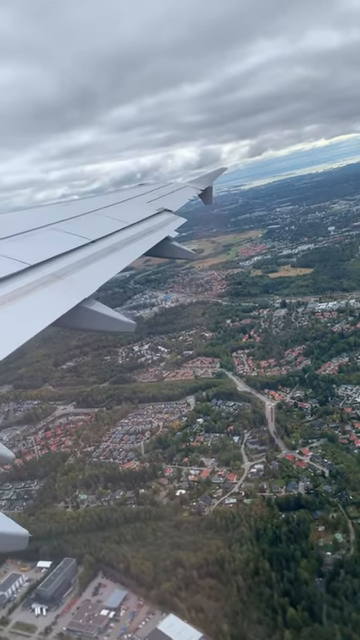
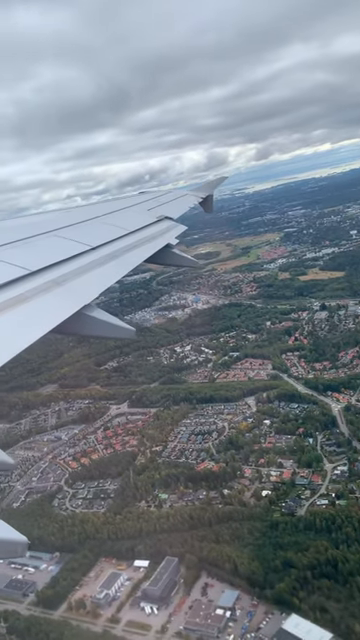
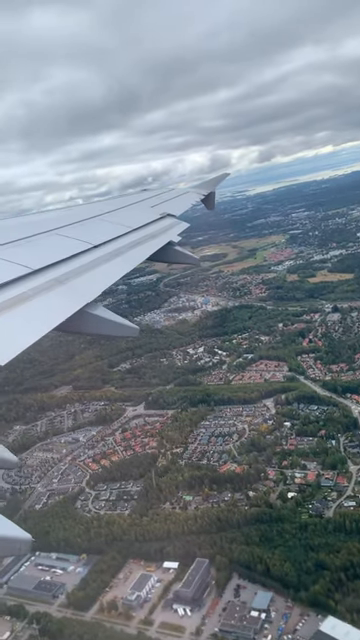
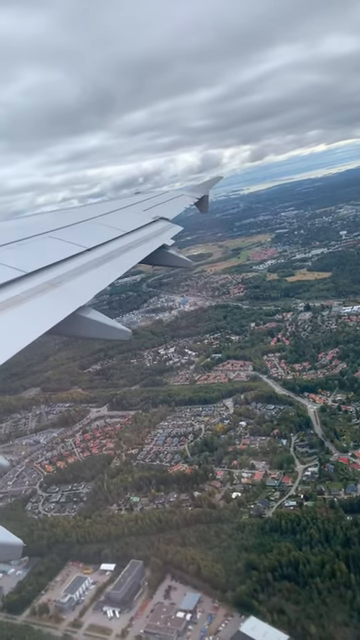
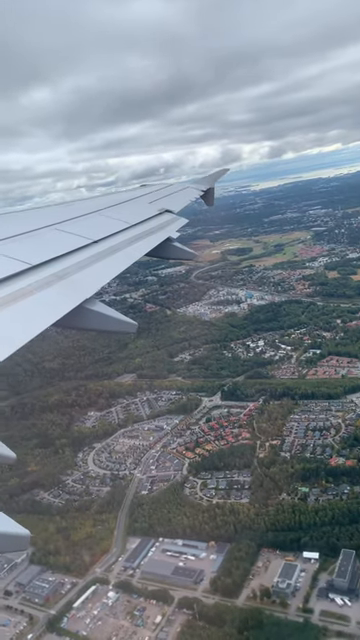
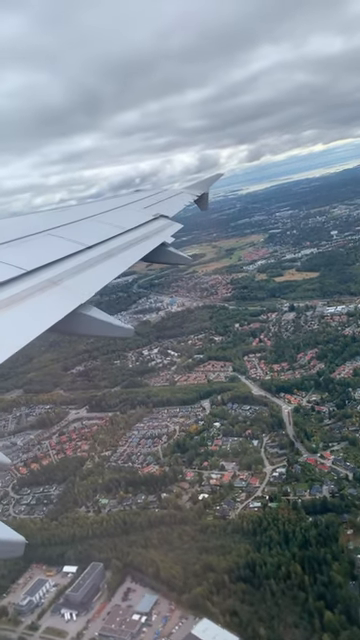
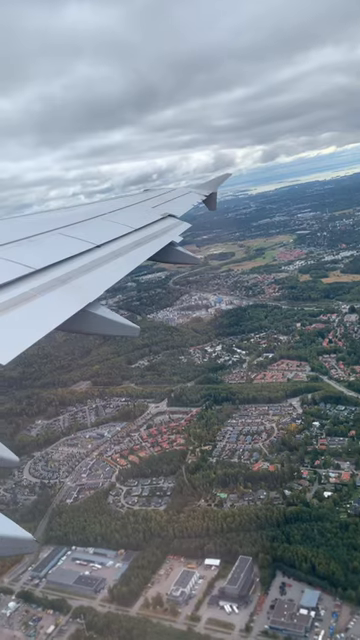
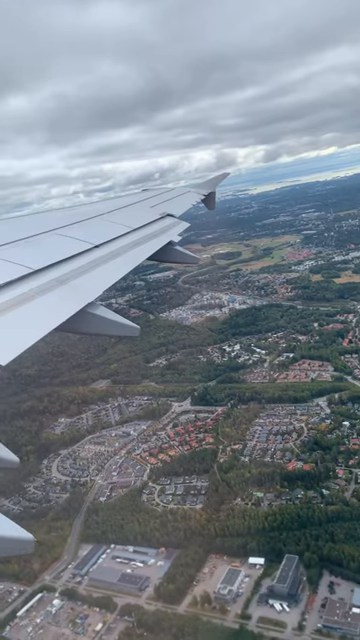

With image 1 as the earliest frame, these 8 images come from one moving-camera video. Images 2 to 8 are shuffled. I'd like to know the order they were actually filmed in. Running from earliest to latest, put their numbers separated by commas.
6, 4, 2, 3, 7, 8, 5
